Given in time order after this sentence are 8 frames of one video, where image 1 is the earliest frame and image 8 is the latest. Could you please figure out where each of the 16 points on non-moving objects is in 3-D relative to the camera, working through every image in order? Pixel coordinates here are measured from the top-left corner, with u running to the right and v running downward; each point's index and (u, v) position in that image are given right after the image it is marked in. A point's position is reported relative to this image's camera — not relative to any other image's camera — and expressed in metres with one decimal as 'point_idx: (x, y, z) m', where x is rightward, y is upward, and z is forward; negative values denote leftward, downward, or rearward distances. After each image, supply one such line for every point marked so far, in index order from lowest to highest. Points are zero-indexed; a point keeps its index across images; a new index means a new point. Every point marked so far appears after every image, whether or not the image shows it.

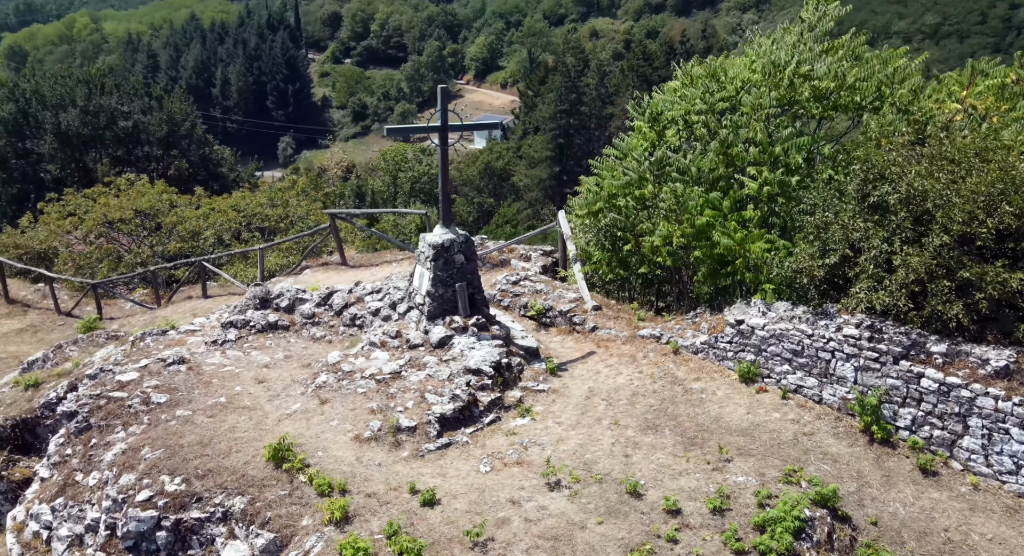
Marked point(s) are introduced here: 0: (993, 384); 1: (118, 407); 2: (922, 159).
0: (+5.3, -1.2, +7.4) m
1: (-6.9, -2.2, +11.8) m
2: (+5.2, +1.5, +8.6) m
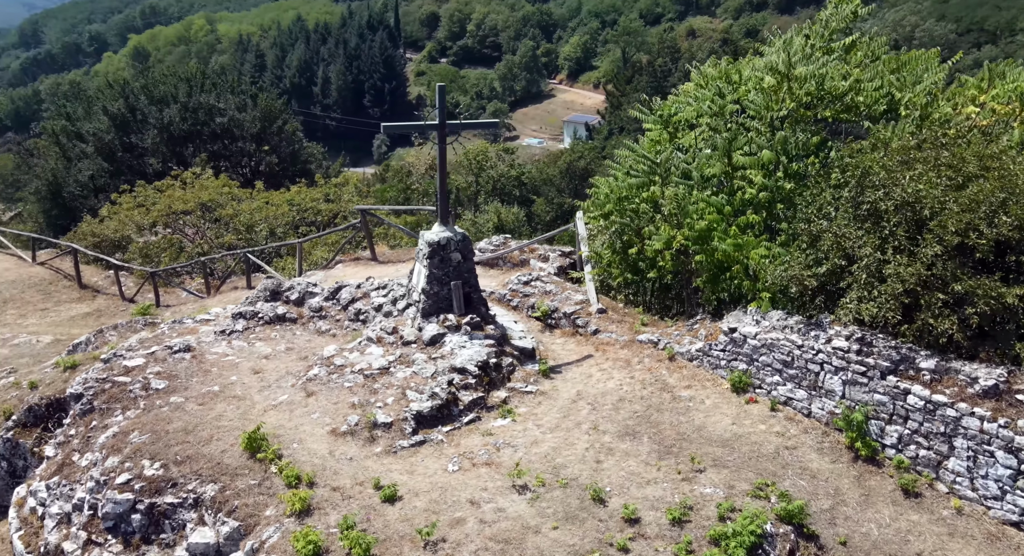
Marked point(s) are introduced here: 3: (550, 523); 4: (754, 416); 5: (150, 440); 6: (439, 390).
0: (+4.9, -1.3, +7.0) m
1: (-7.0, -2.0, +12.1) m
2: (+4.9, +1.4, +8.2) m
3: (+0.4, -2.6, +7.0) m
4: (+3.3, -1.9, +9.2) m
5: (-5.3, -2.3, +9.8) m
6: (-1.1, -1.6, +9.8) m
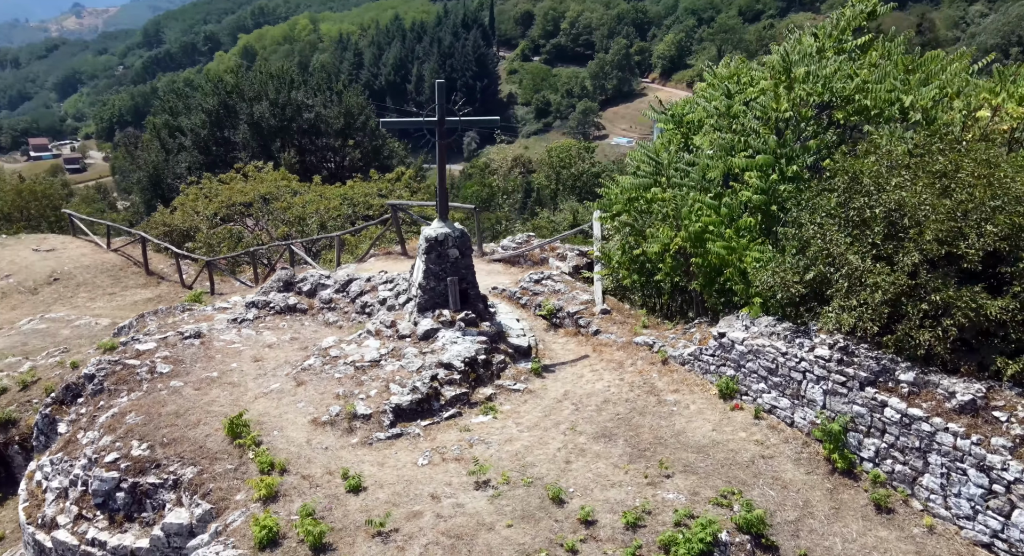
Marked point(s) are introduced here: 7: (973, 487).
0: (+4.4, -1.4, +6.7) m
1: (-7.2, -1.8, +12.6) m
2: (+4.6, +1.3, +7.9) m
3: (-0.1, -2.5, +7.0) m
4: (+3.0, -1.9, +9.0) m
5: (-5.6, -2.1, +10.1) m
6: (-1.4, -1.6, +9.9) m
7: (+4.4, -2.0, +6.5) m
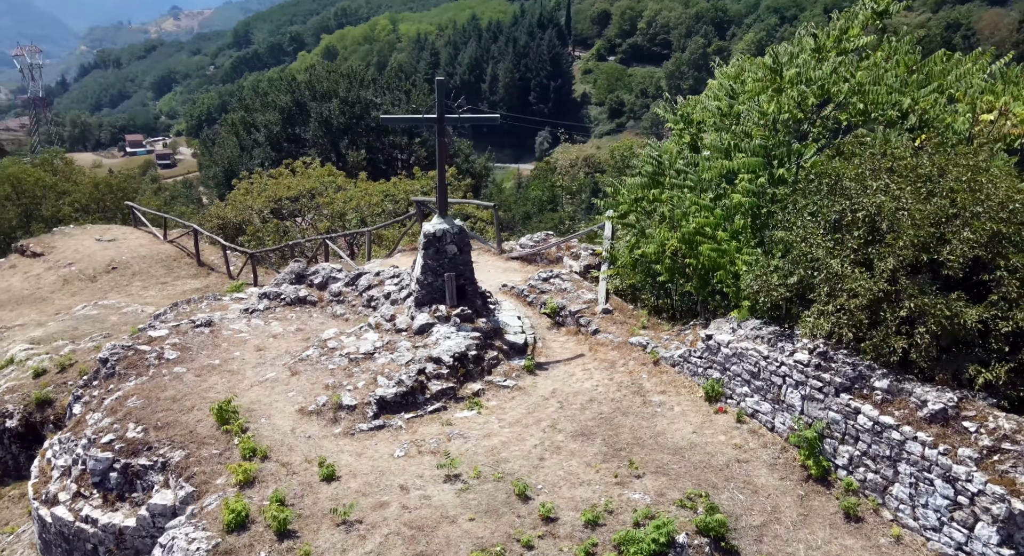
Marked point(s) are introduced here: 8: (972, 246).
0: (+4.0, -1.5, +6.5) m
1: (-7.2, -1.6, +13.0) m
2: (+4.3, +1.2, +7.7) m
3: (-0.5, -2.5, +7.1) m
4: (+2.7, -2.0, +8.9) m
5: (-5.8, -2.0, +10.5) m
6: (-1.6, -1.5, +10.1) m
7: (+4.0, -2.1, +6.3) m
8: (+4.6, +0.3, +6.8) m
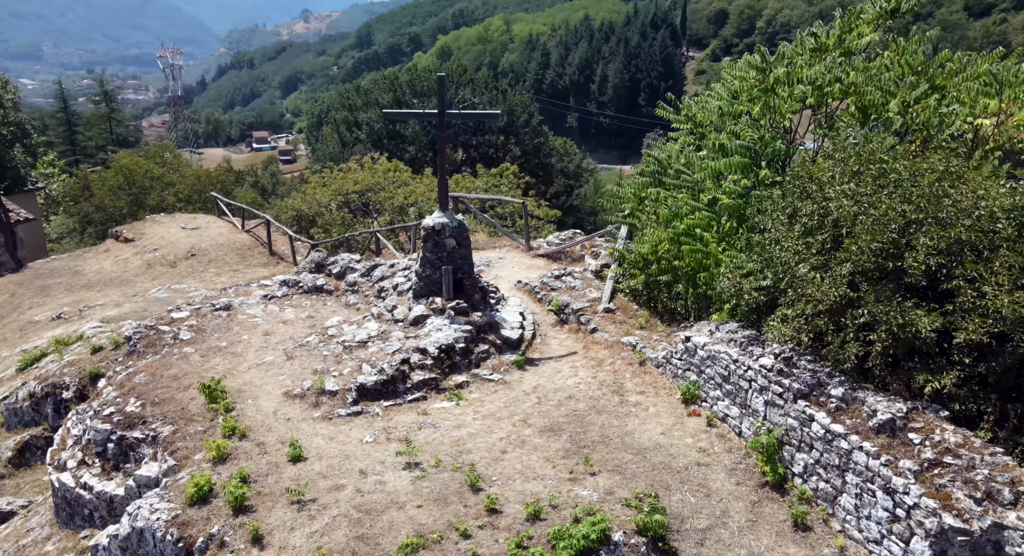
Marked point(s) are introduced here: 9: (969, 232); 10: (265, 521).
0: (+3.4, -1.5, +6.4) m
1: (-7.3, -1.2, +13.7) m
2: (+3.9, +1.1, +7.5) m
3: (-1.0, -2.4, +7.3) m
4: (+2.3, -2.0, +8.8) m
5: (-6.0, -1.7, +11.1) m
6: (-1.9, -1.4, +10.3) m
7: (+3.4, -2.1, +6.2) m
8: (+4.1, +0.2, +6.5) m
9: (+4.4, +0.4, +6.5) m
10: (-2.6, -2.5, +7.0) m
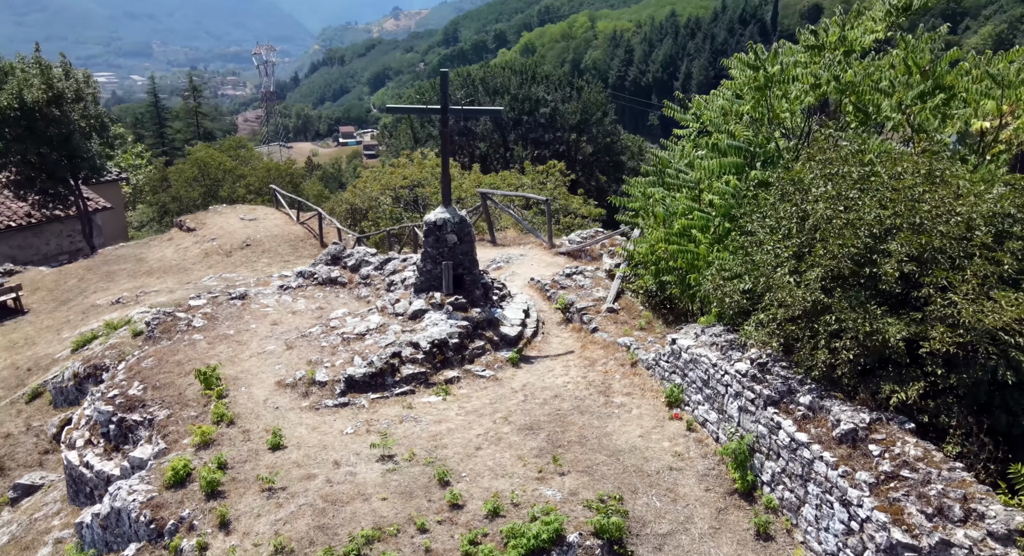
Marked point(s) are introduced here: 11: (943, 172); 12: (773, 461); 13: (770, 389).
0: (+3.0, -1.6, +6.2) m
1: (-7.2, -1.0, +14.2) m
2: (+3.6, +1.1, +7.3) m
3: (-1.4, -2.4, +7.4) m
4: (+2.0, -2.0, +8.8) m
5: (-6.2, -1.5, +11.5) m
6: (-2.1, -1.3, +10.5) m
7: (+2.9, -2.2, +6.0) m
8: (+3.7, +0.2, +6.3) m
9: (+4.0, +0.4, +6.3) m
10: (-3.0, -2.5, +7.2) m
11: (+4.4, +1.1, +6.9) m
12: (+2.7, -1.9, +7.0) m
13: (+2.7, -1.2, +7.2) m
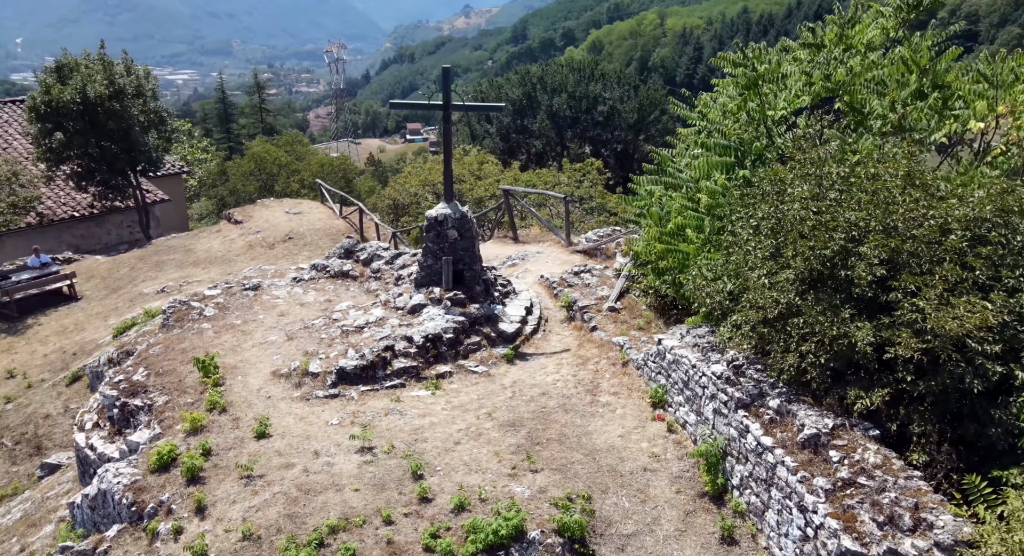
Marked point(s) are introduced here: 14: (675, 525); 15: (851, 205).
0: (+2.6, -1.6, +6.1) m
1: (-7.2, -0.8, +14.6) m
2: (+3.3, +1.0, +7.1) m
3: (-1.8, -2.3, +7.6) m
4: (+1.7, -2.0, +8.7) m
5: (-6.3, -1.4, +11.9) m
6: (-2.2, -1.2, +10.7) m
7: (+2.5, -2.2, +6.0) m
8: (+3.3, +0.1, +6.2) m
9: (+3.7, +0.3, +6.2) m
10: (-3.3, -2.4, +7.5) m
11: (+4.1, +1.0, +6.7) m
12: (+2.4, -1.9, +7.0) m
13: (+2.4, -1.2, +7.1) m
14: (+1.7, -2.6, +7.0) m
15: (+3.4, +0.7, +6.6) m
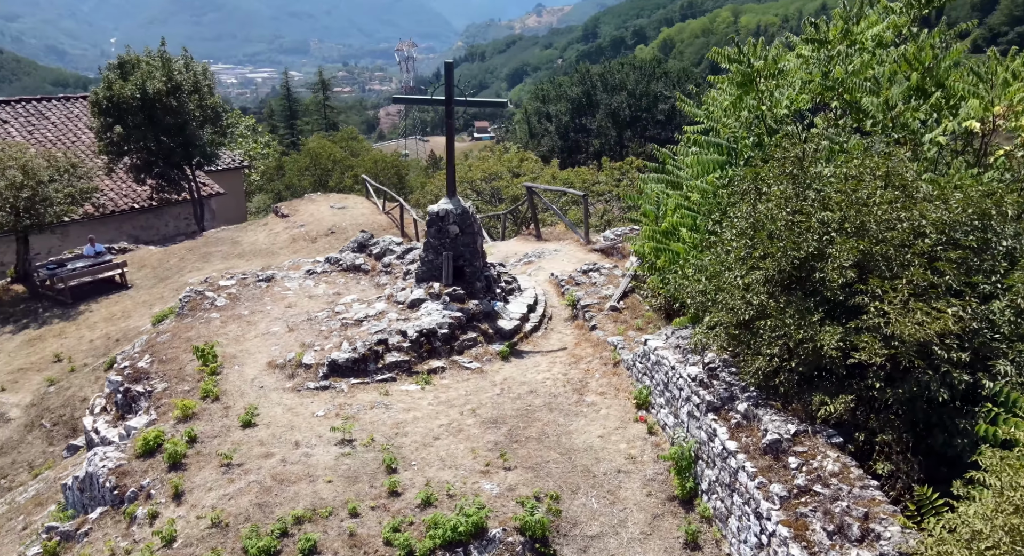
0: (+2.2, -1.7, +6.0) m
1: (-7.1, -0.6, +15.0) m
2: (+3.0, +1.0, +7.0) m
3: (-2.1, -2.3, +7.7) m
4: (+1.5, -2.0, +8.6) m
5: (-6.3, -1.2, +12.2) m
6: (-2.4, -1.1, +10.8) m
7: (+2.1, -2.3, +5.9) m
8: (+3.0, +0.1, +6.0) m
9: (+3.3, +0.3, +6.0) m
10: (-3.7, -2.3, +7.7) m
11: (+3.8, +1.0, +6.5) m
12: (+2.0, -2.0, +6.9) m
13: (+2.1, -1.2, +7.0) m
14: (+1.3, -2.6, +6.9) m
15: (+3.1, +0.7, +6.5) m
